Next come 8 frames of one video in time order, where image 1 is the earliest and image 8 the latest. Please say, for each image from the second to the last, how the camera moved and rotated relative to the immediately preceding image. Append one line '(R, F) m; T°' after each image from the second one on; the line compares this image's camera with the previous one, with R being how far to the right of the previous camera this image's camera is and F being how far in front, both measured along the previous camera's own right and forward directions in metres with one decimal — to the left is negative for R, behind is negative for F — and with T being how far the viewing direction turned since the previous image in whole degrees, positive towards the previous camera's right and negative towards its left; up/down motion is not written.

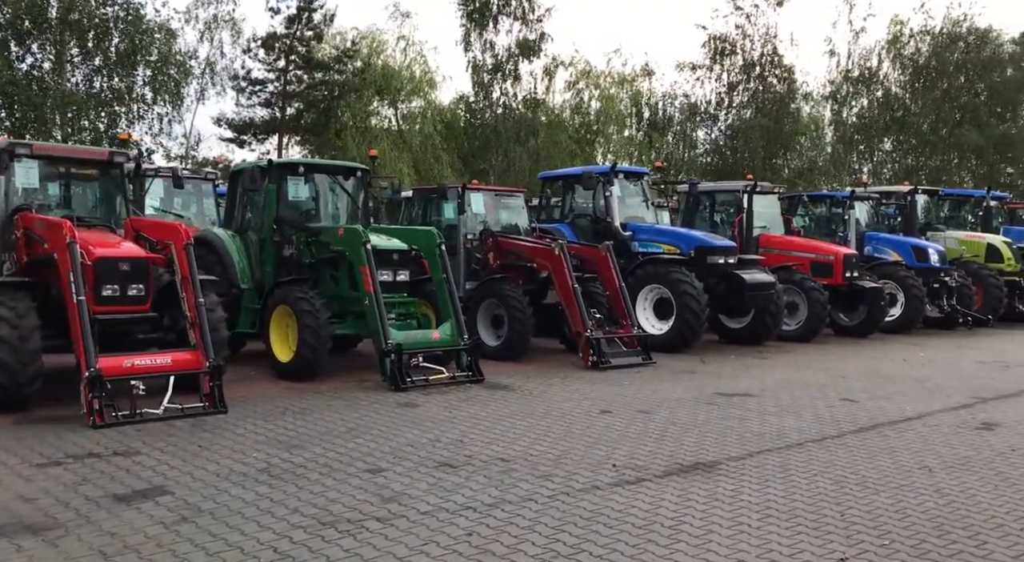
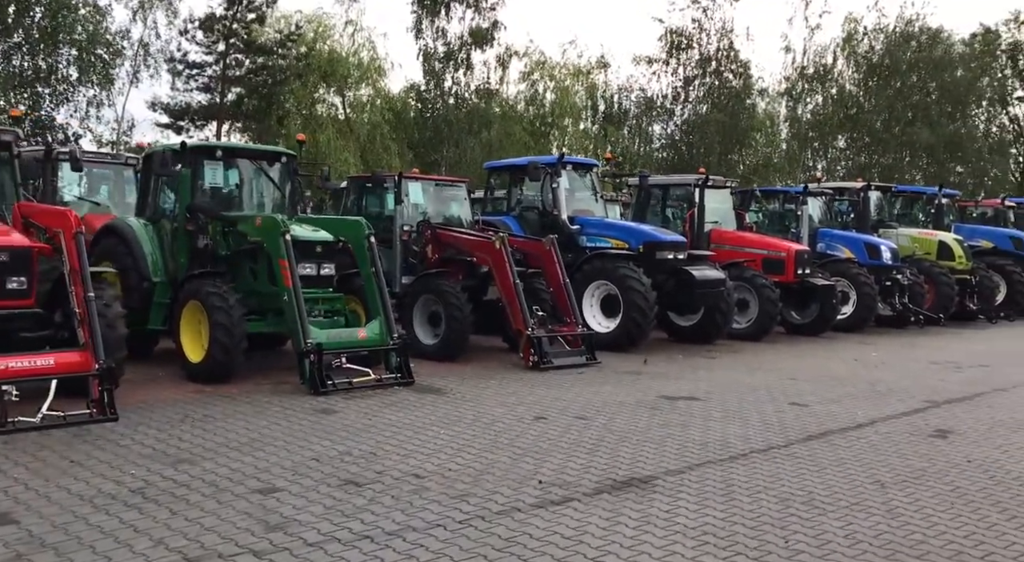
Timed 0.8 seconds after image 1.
(+0.2, +0.6) m; +2°
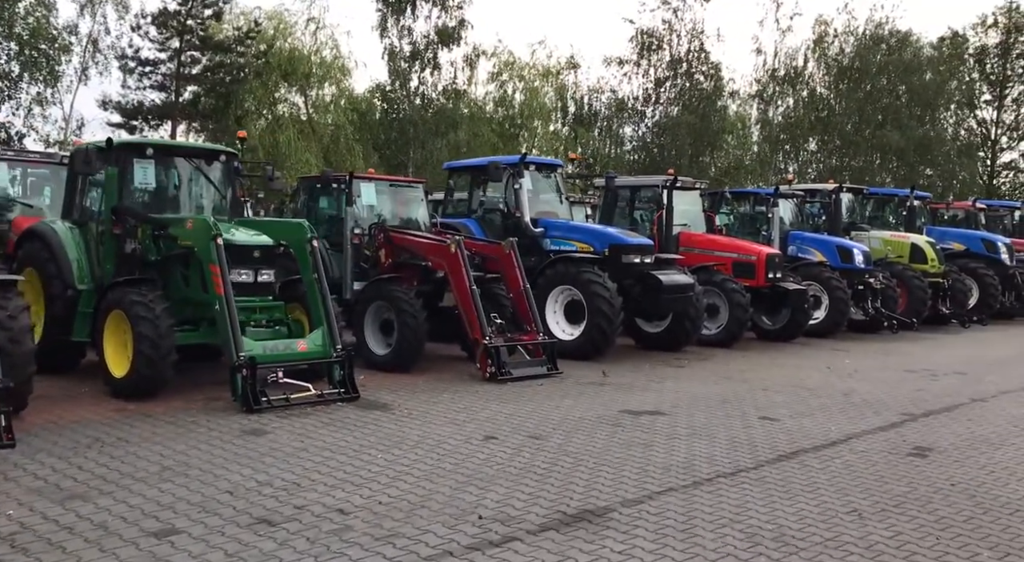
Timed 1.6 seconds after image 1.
(+0.2, +0.6) m; +2°
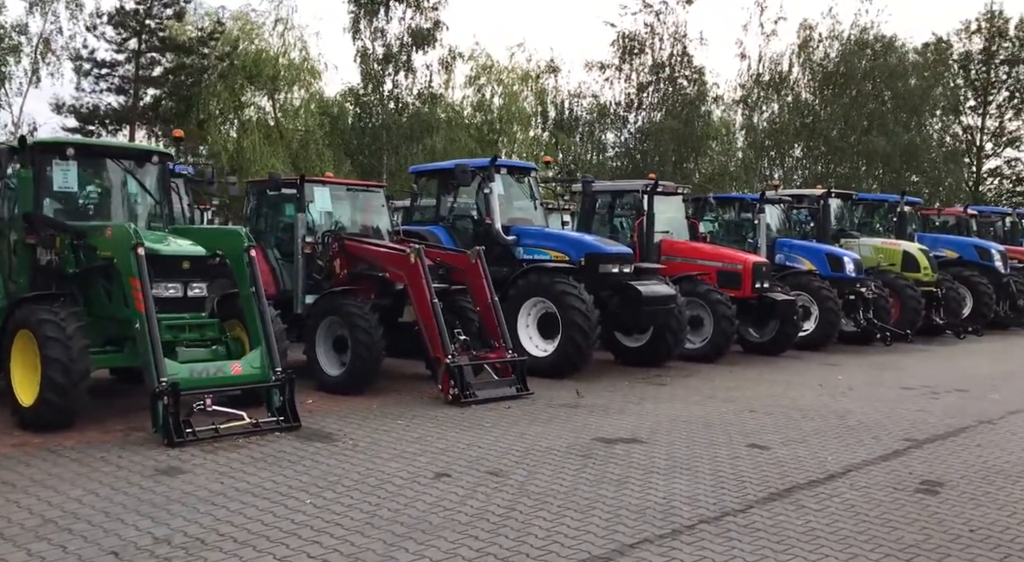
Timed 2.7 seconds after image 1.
(+0.2, +0.8) m; +1°
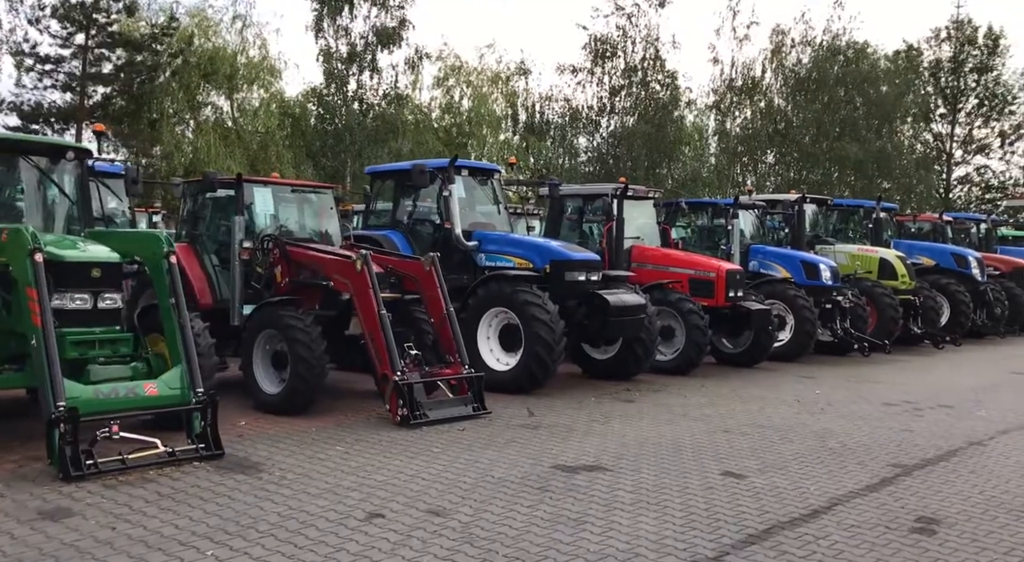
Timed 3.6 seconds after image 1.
(+0.2, +0.7) m; +2°
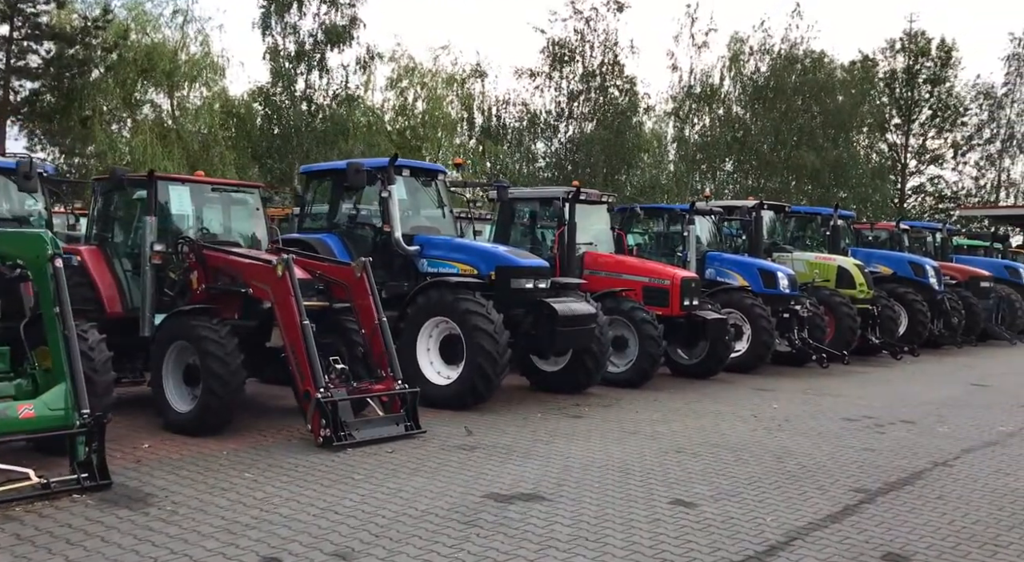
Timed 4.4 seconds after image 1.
(+0.2, +0.6) m; +2°
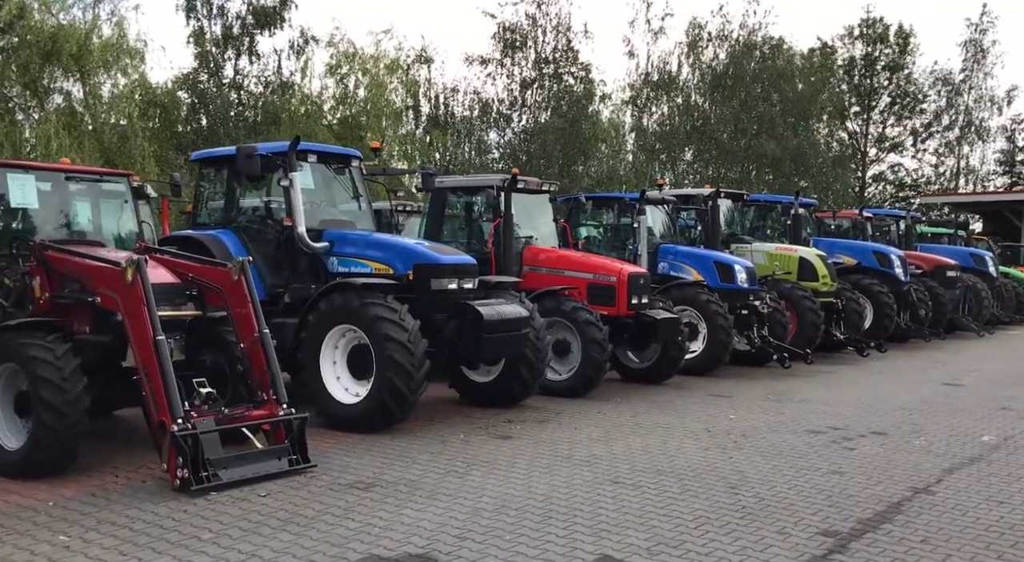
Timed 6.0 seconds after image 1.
(+0.4, +1.3) m; +2°
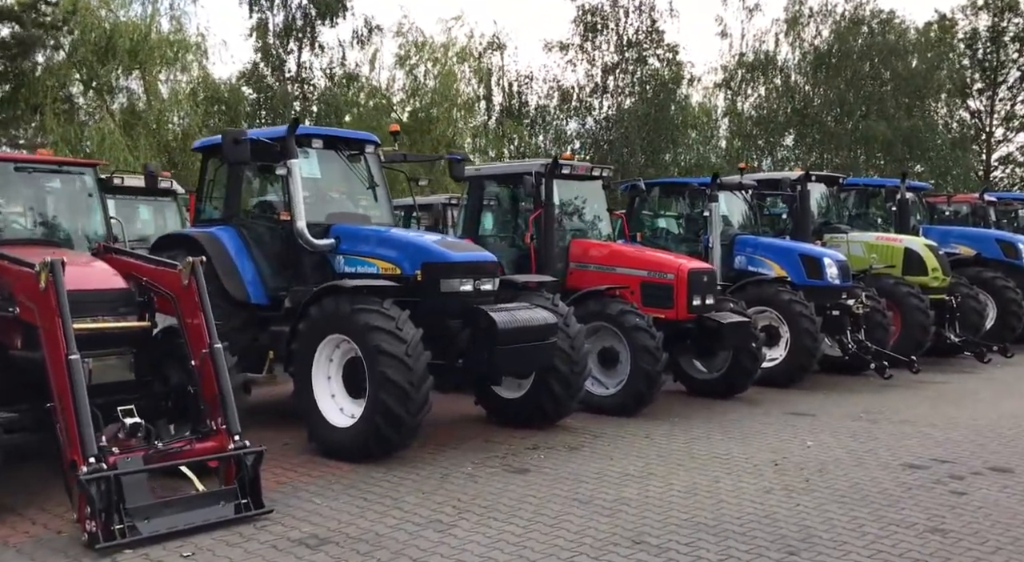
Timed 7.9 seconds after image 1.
(+0.6, +1.4) m; -6°
